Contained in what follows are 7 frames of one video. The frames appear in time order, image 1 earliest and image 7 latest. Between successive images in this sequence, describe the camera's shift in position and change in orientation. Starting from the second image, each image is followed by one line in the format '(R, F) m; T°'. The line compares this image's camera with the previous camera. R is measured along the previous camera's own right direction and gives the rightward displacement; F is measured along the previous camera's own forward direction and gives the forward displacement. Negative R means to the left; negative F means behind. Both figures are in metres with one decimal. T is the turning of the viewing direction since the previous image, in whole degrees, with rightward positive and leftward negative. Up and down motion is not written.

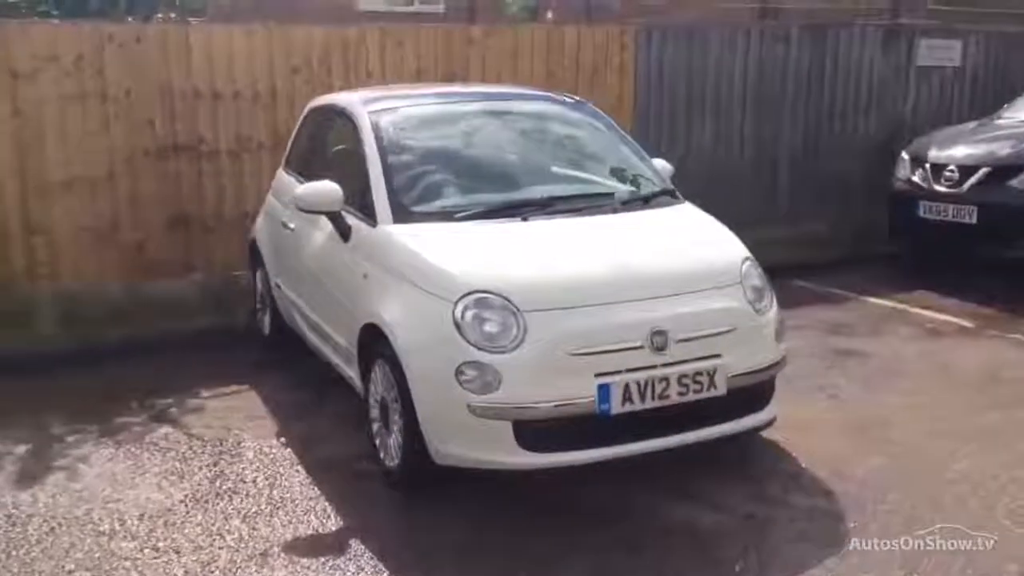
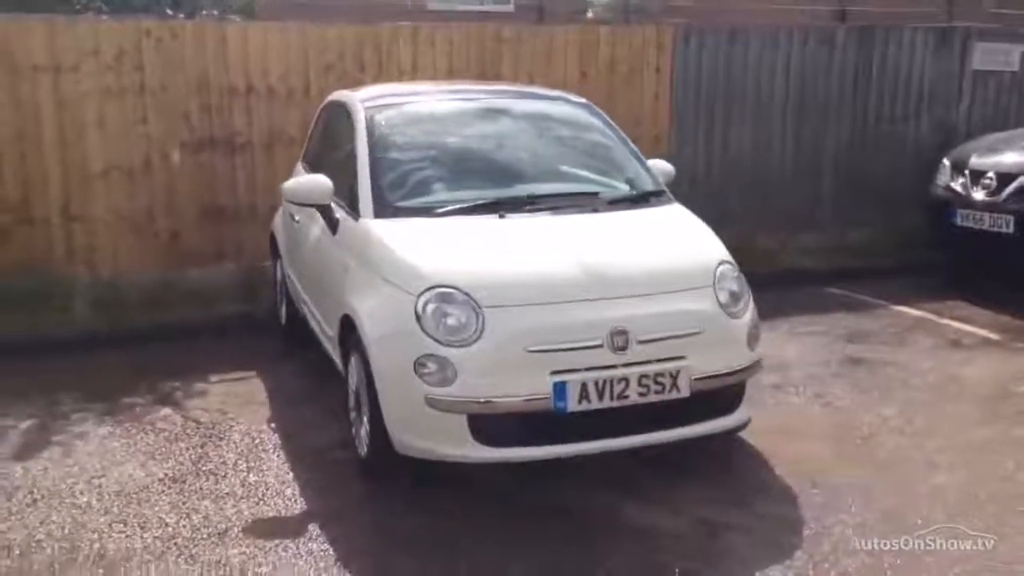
(+0.5, 0.0) m; -5°
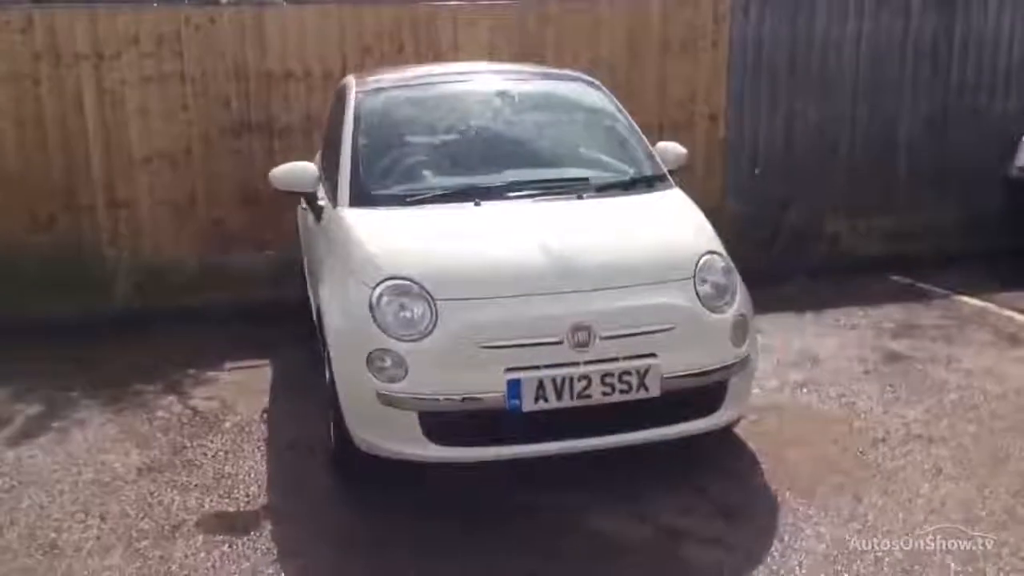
(+0.6, +0.2) m; -7°
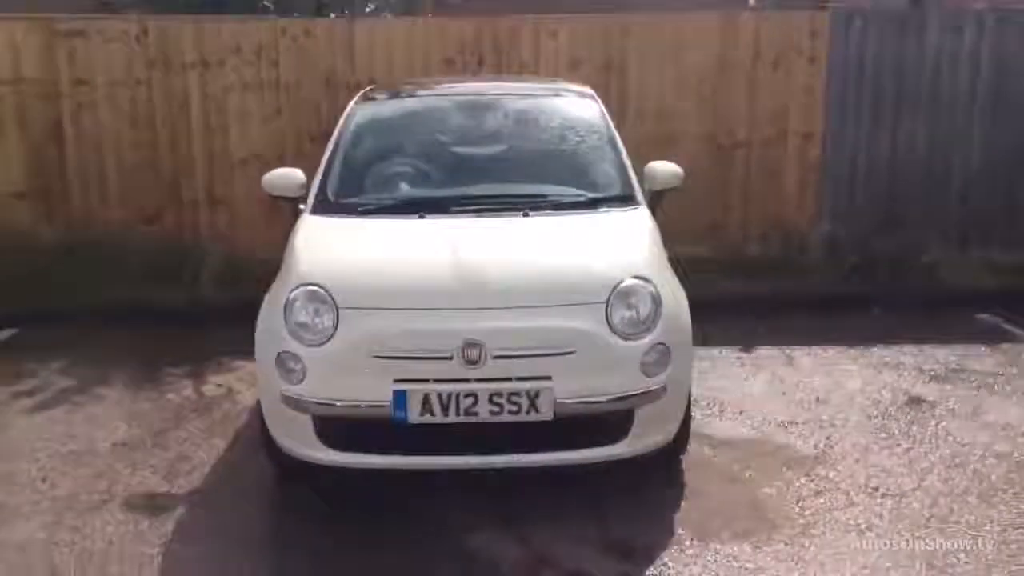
(+1.2, +0.1) m; -12°
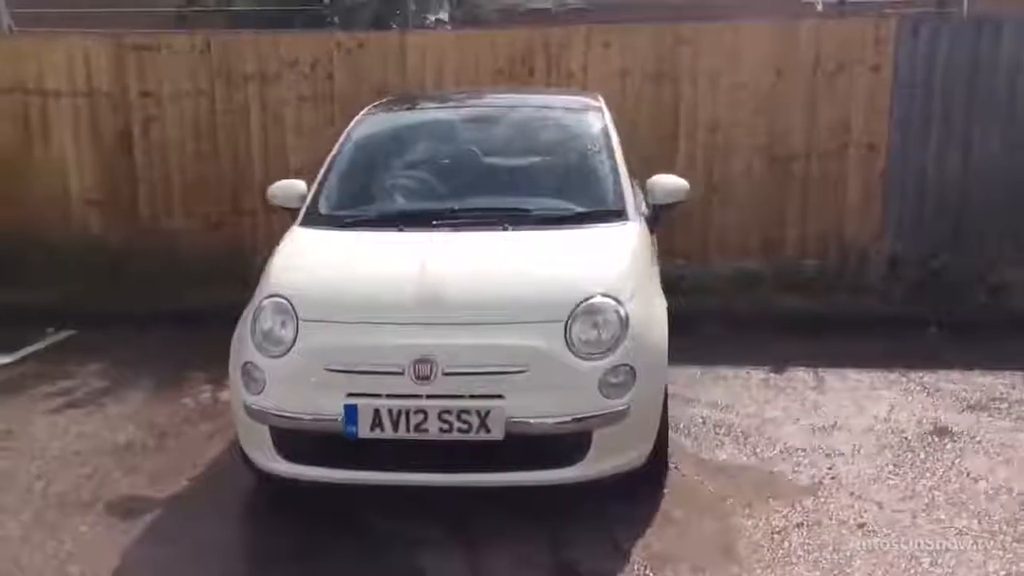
(+0.6, +0.1) m; -7°
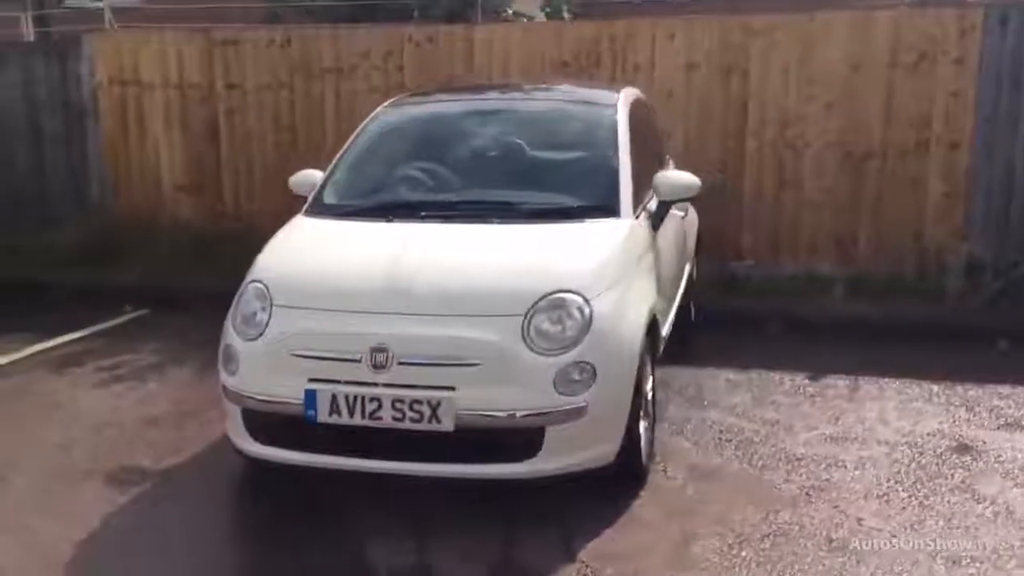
(+0.7, +0.1) m; -8°
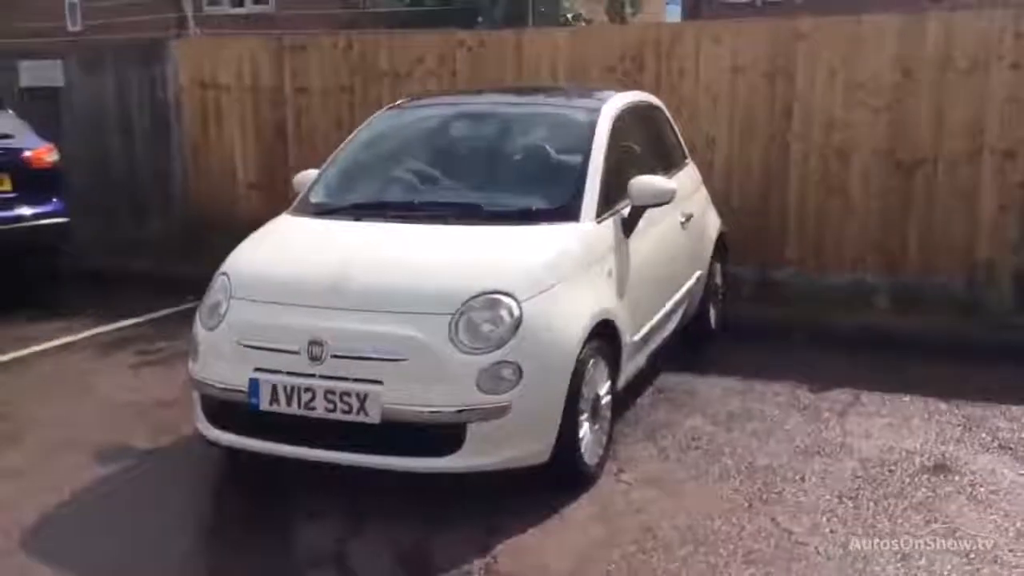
(+0.8, 0.0) m; -8°
